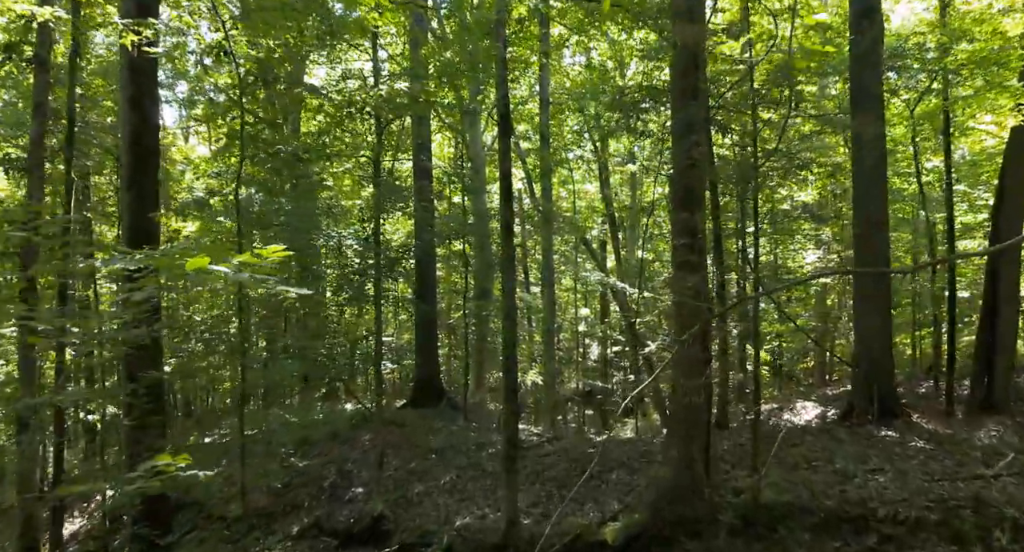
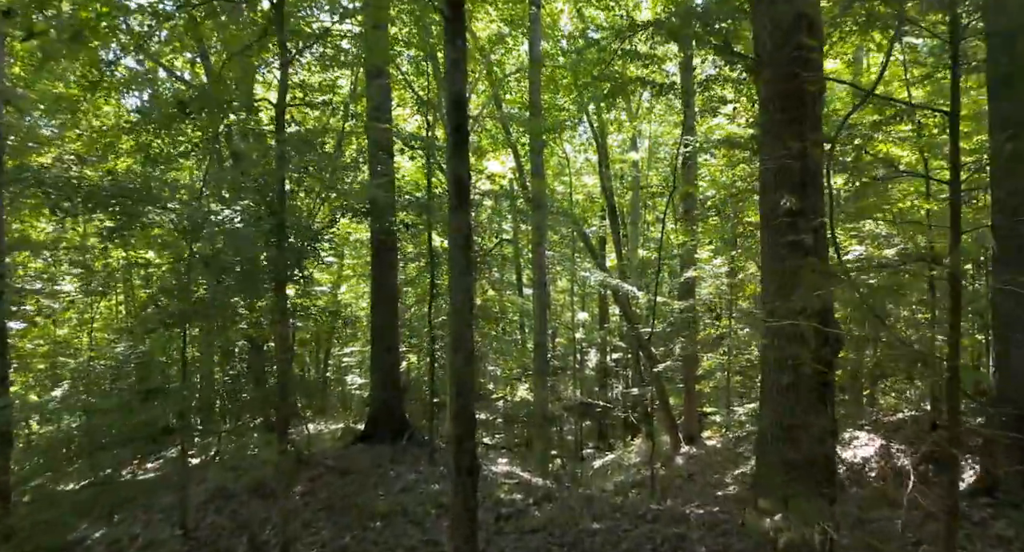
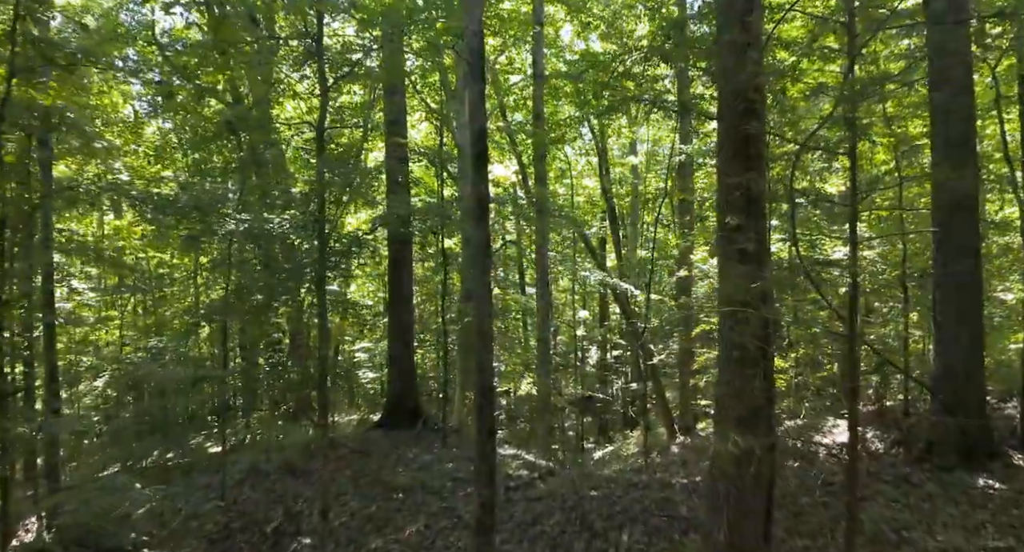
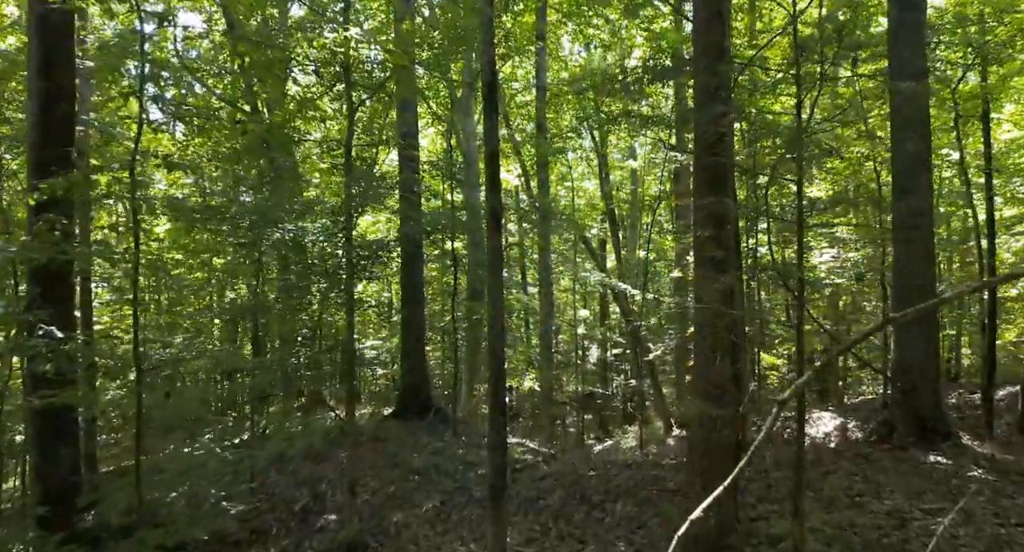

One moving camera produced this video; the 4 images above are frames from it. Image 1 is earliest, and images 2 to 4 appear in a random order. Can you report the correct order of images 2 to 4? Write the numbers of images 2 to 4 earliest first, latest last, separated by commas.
4, 3, 2
